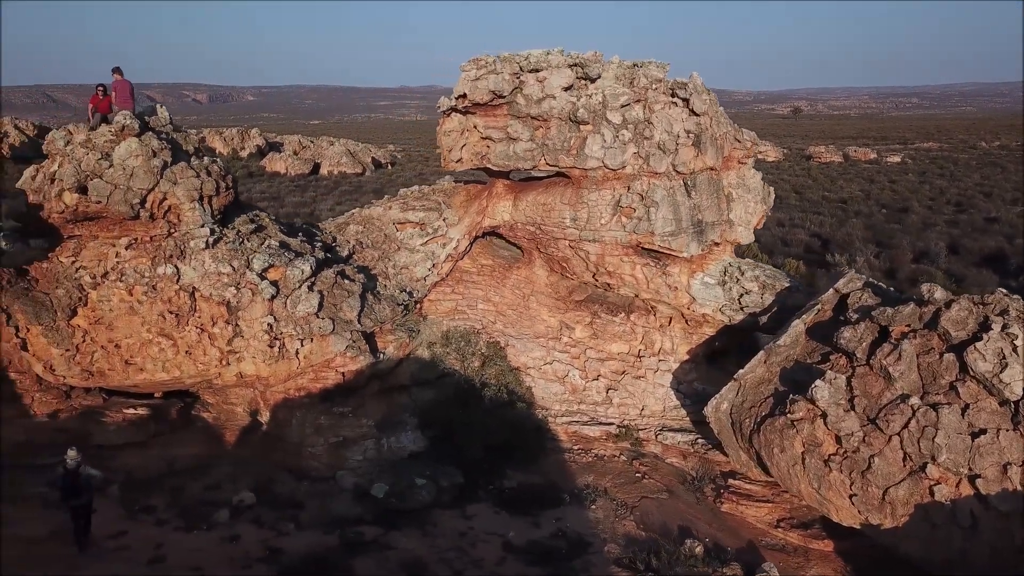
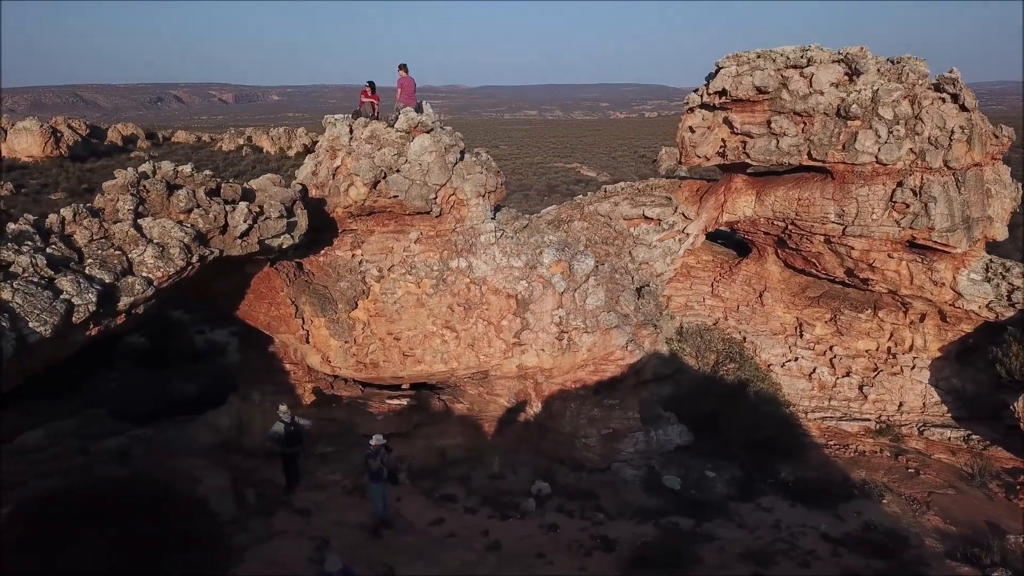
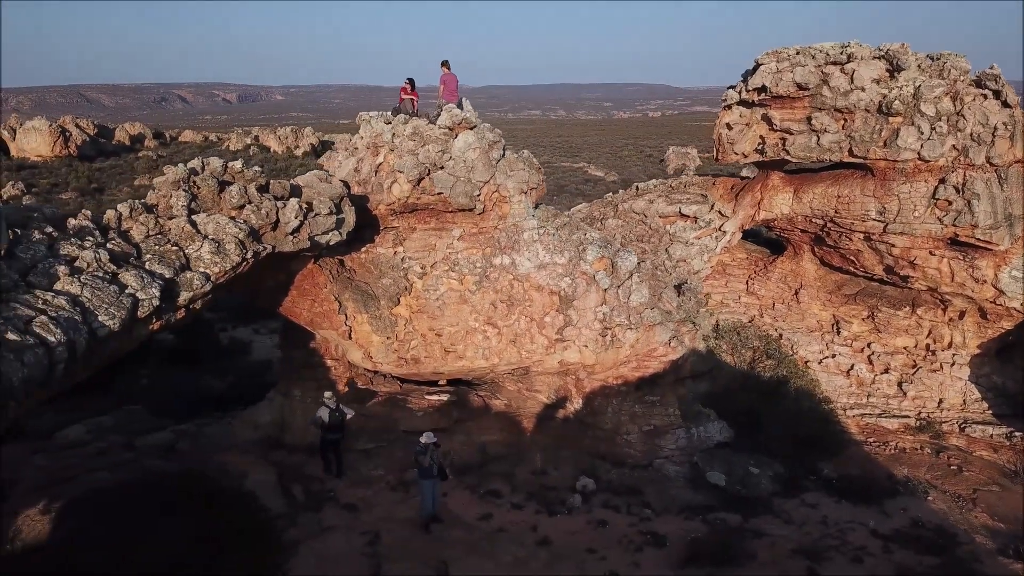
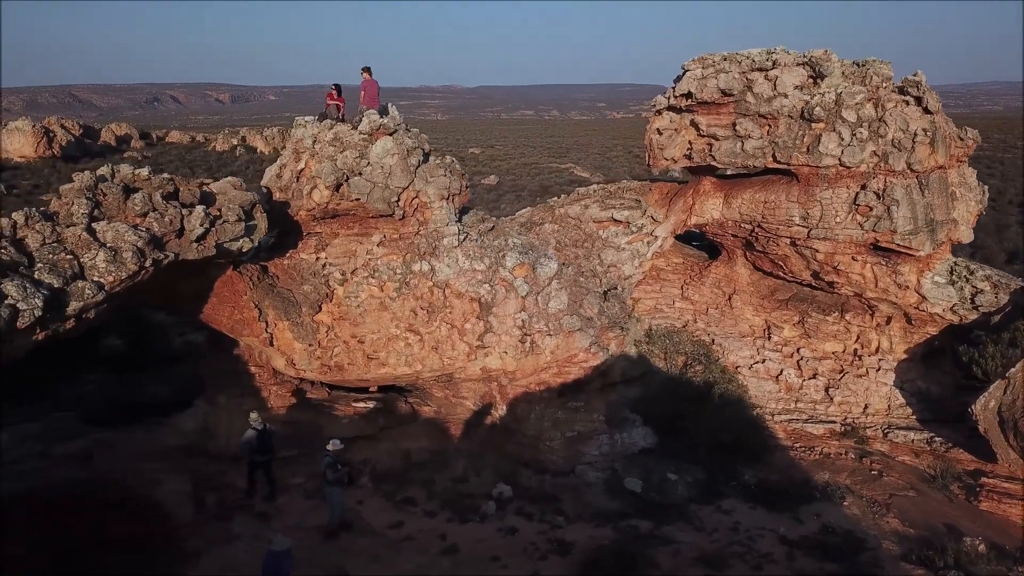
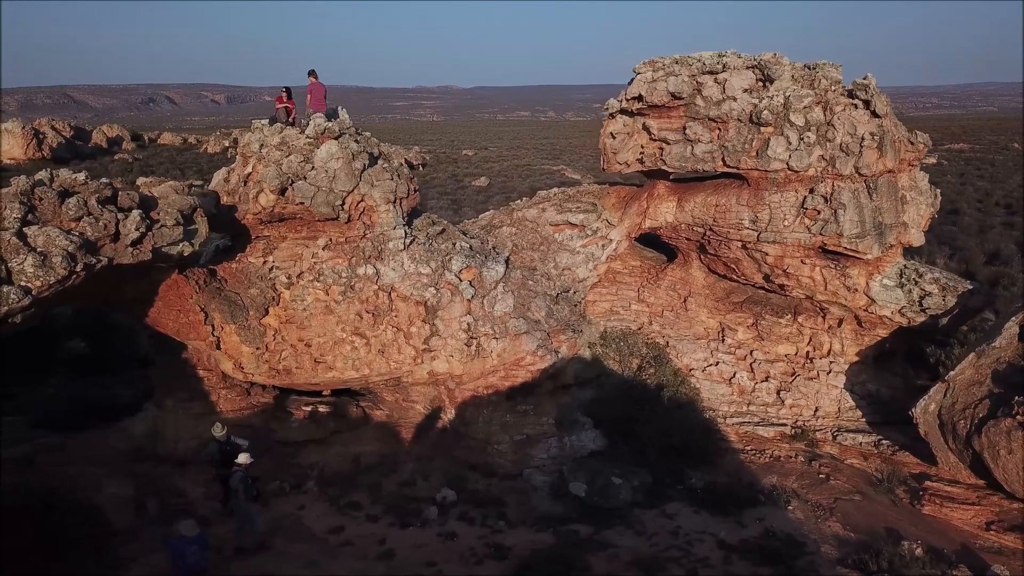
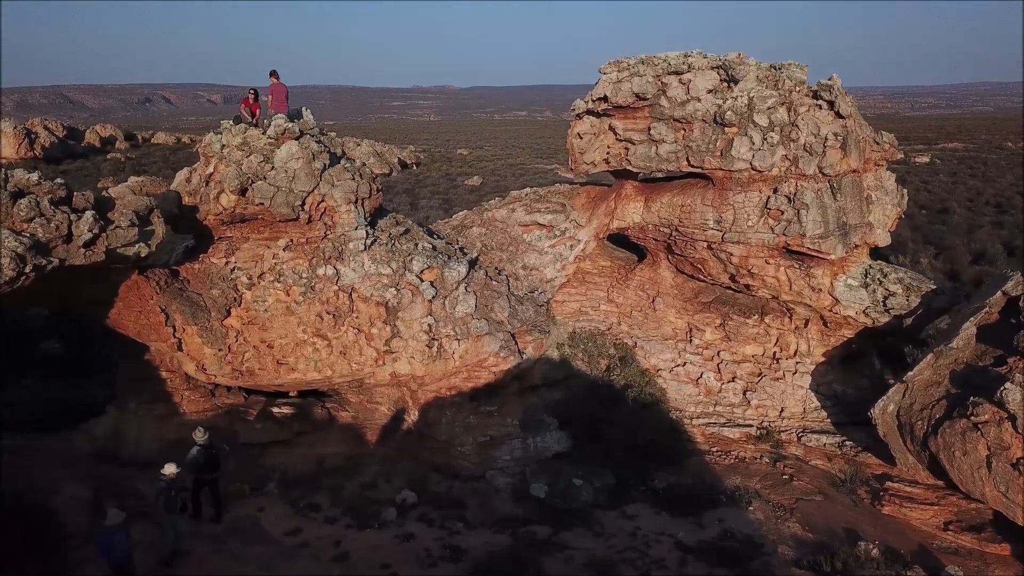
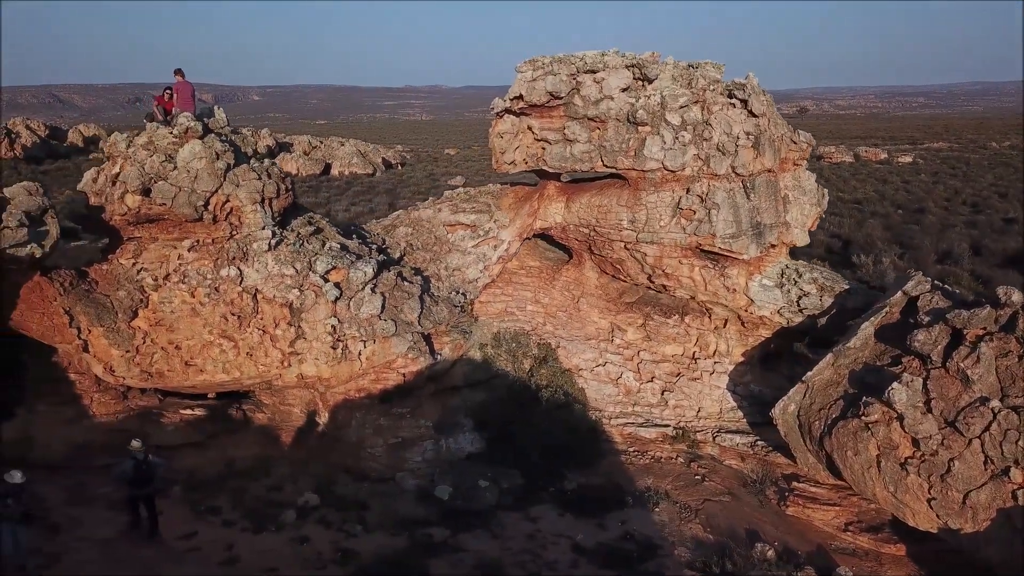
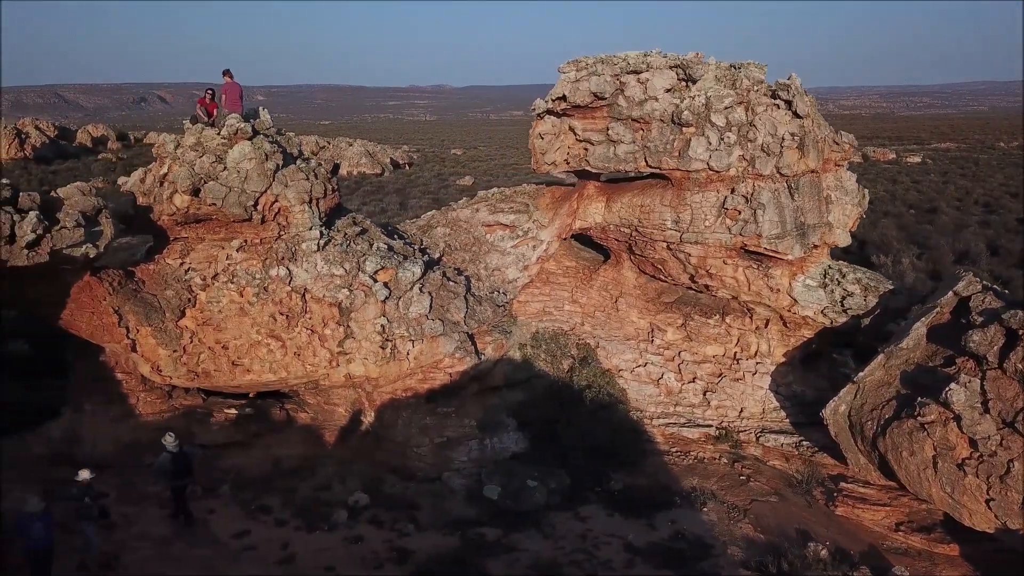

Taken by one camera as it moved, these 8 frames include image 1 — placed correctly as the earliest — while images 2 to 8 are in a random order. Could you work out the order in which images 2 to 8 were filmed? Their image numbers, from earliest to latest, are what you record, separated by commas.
7, 8, 6, 5, 4, 2, 3
